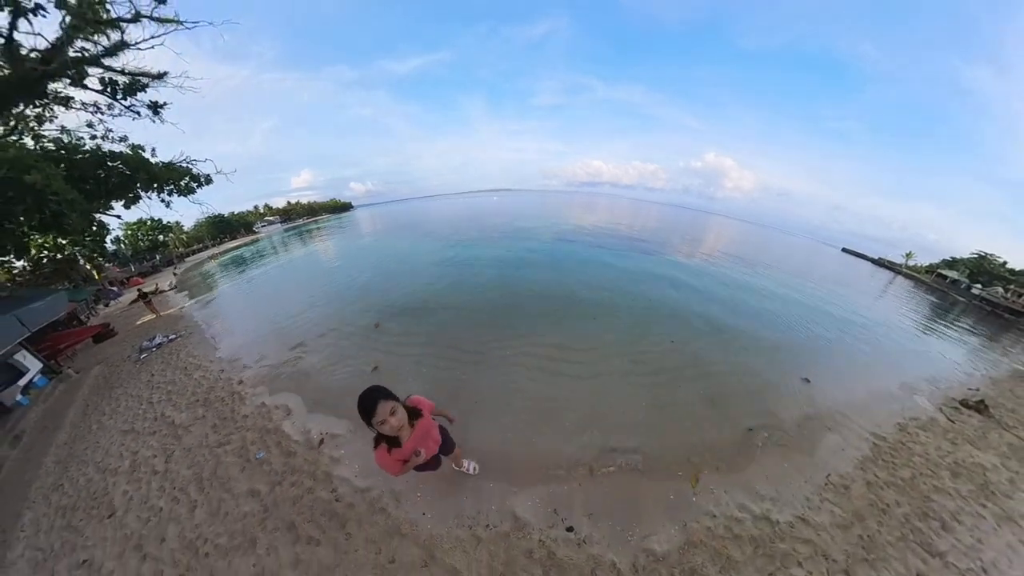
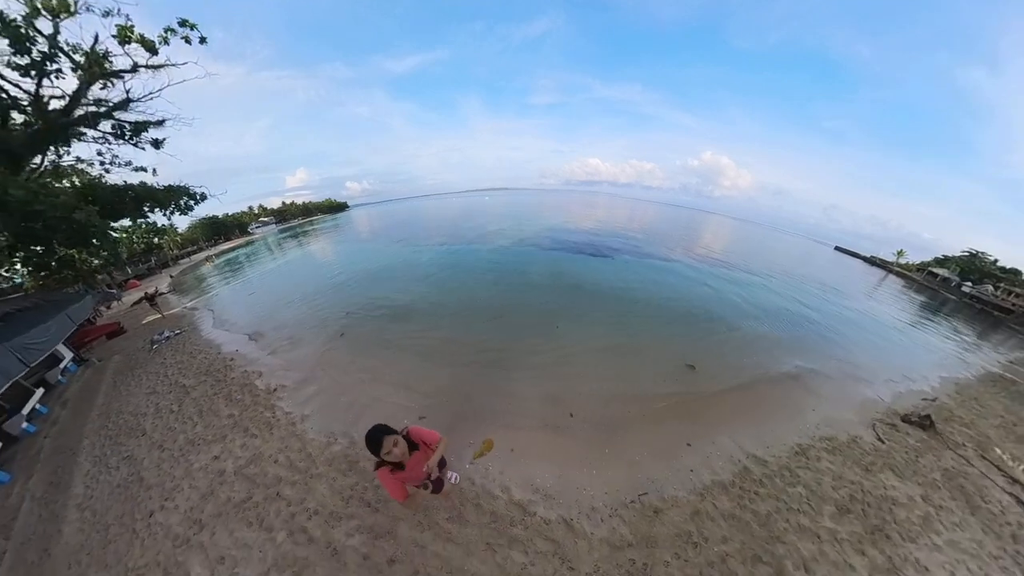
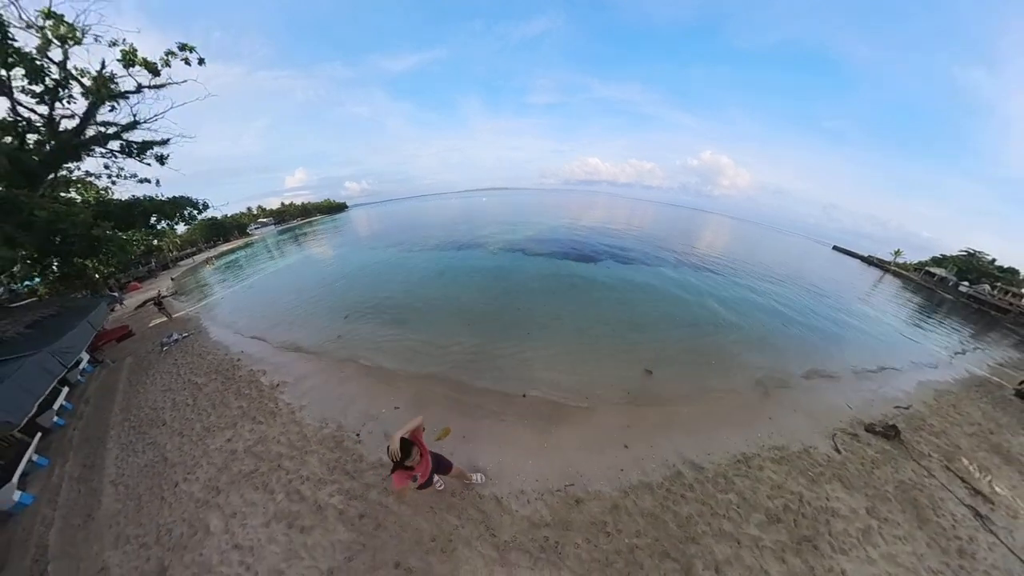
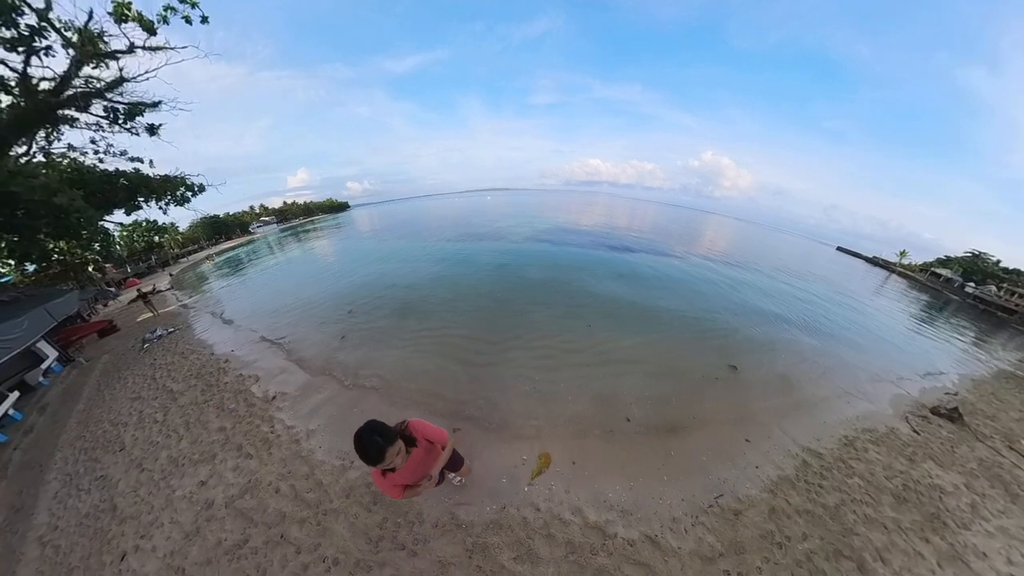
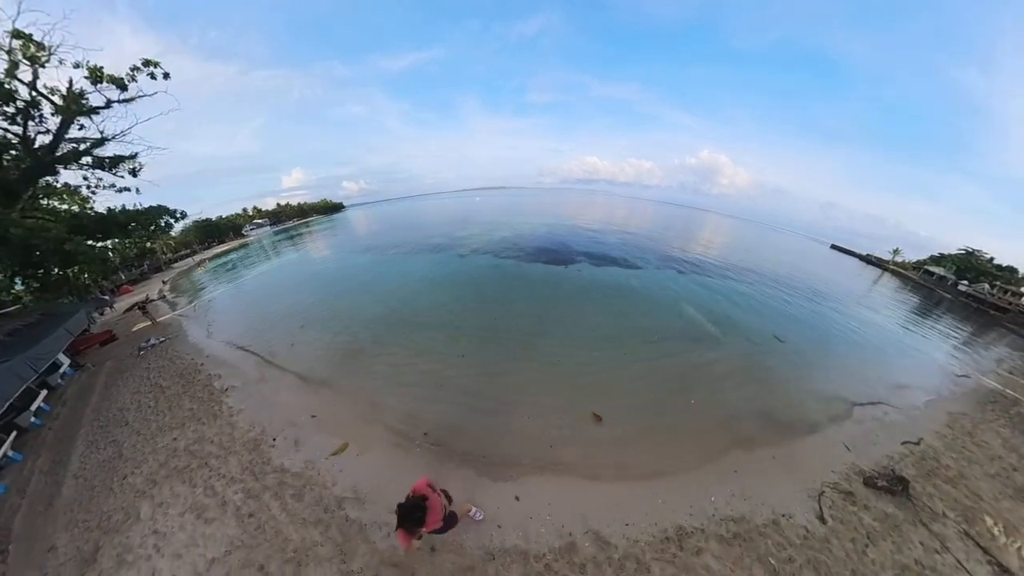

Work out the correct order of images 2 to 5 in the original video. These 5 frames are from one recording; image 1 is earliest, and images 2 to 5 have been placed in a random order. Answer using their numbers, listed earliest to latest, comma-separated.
4, 2, 3, 5
